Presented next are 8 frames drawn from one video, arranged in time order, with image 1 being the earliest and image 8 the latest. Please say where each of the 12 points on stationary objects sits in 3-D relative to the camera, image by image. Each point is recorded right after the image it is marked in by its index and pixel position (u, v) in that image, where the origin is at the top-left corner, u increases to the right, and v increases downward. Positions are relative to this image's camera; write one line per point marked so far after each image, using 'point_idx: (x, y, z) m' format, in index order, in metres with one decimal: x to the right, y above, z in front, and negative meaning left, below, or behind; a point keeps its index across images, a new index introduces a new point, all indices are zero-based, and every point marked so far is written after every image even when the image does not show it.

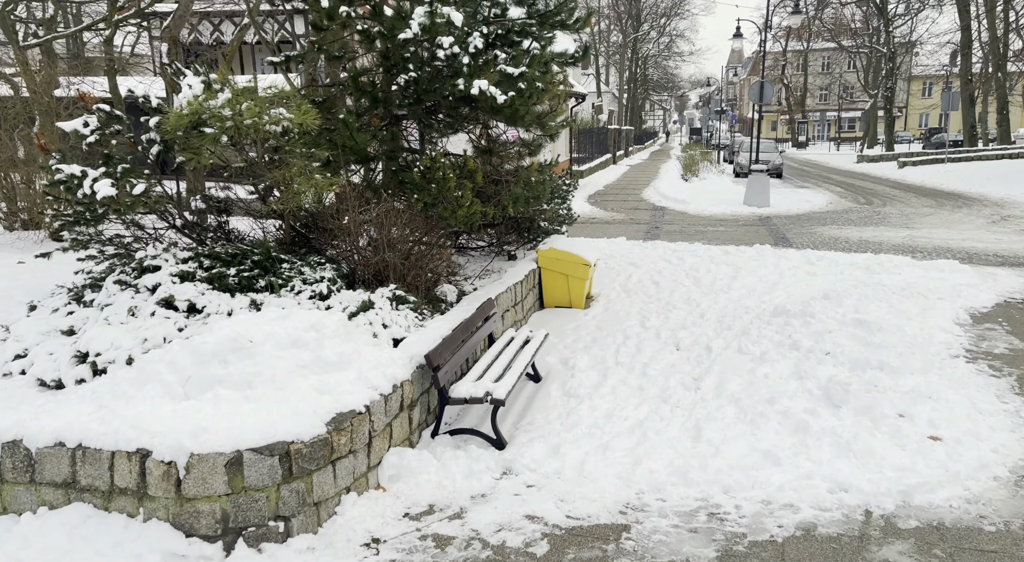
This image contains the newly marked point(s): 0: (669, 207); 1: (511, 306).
0: (+3.9, +1.8, +18.0) m
1: (0.0, -0.2, +6.7) m
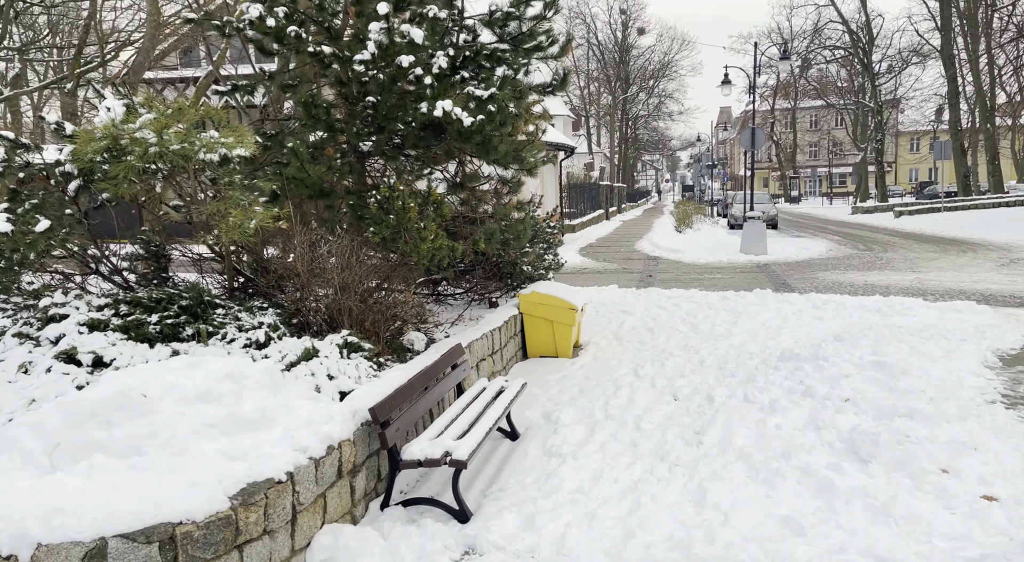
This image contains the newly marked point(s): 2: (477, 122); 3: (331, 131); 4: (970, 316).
0: (+3.6, +0.6, +17.4) m
1: (-0.2, -0.6, +6.0) m
2: (-0.3, +1.2, +5.4) m
3: (-1.4, +1.1, +5.5) m
4: (+5.5, -0.4, +8.6) m
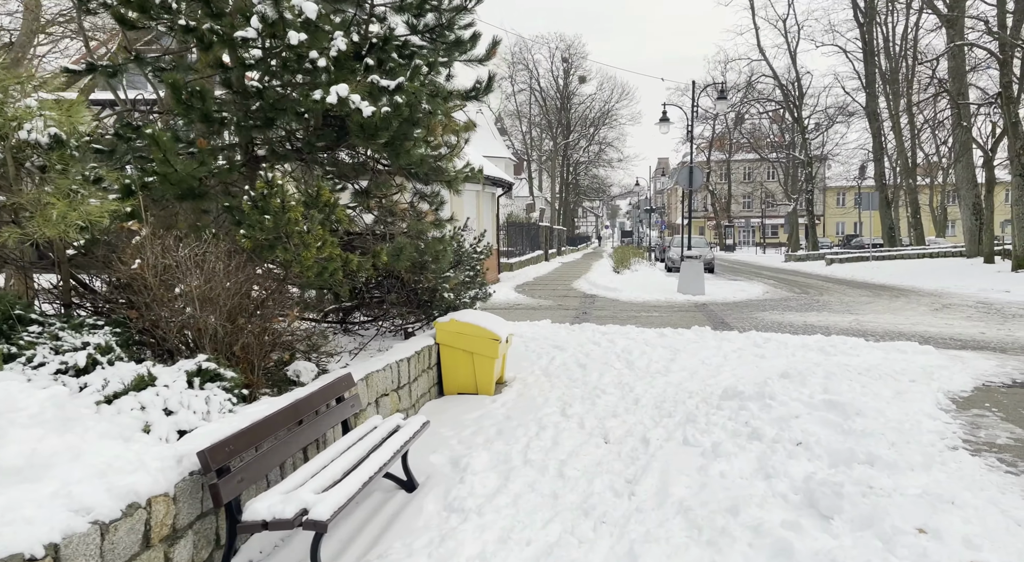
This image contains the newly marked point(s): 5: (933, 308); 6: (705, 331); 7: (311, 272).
0: (+2.0, -0.3, +16.9) m
1: (-0.9, -0.8, +5.1) m
2: (-0.9, +1.1, +4.7) m
3: (-2.0, +1.0, +4.7) m
4: (+4.6, -0.9, +8.2) m
5: (+8.6, -0.5, +14.7) m
6: (+2.8, -0.7, +10.5) m
7: (-1.2, +0.1, +4.3) m
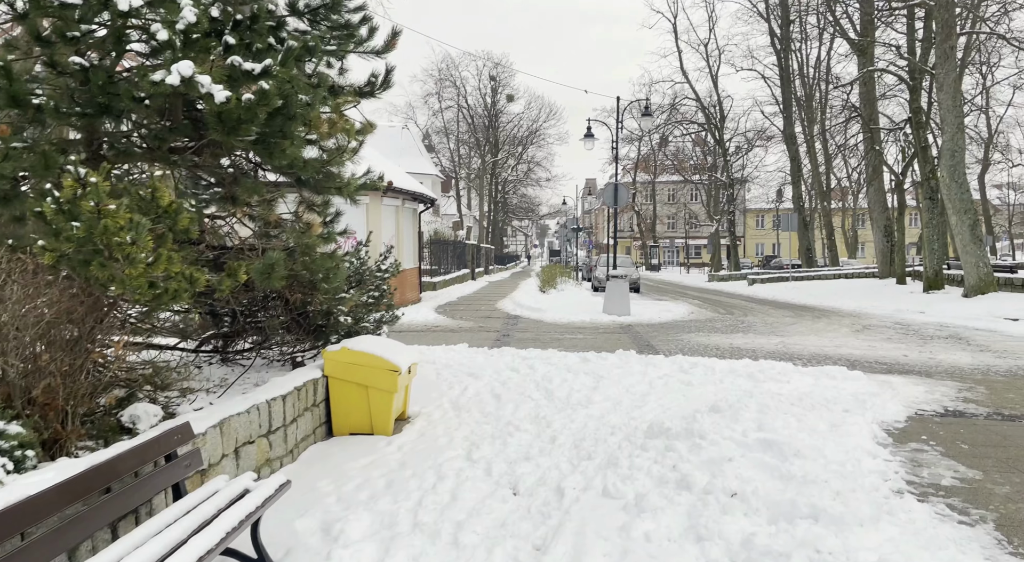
0: (+0.3, -0.8, +16.3) m
1: (-1.5, -0.9, +4.3) m
2: (-1.4, +0.9, +3.9) m
3: (-2.6, +0.9, +3.7) m
4: (+3.6, -1.1, +7.9) m
5: (+7.0, -1.0, +14.7) m
6: (+1.6, -1.0, +10.0) m
7: (-1.8, -0.1, +3.5) m
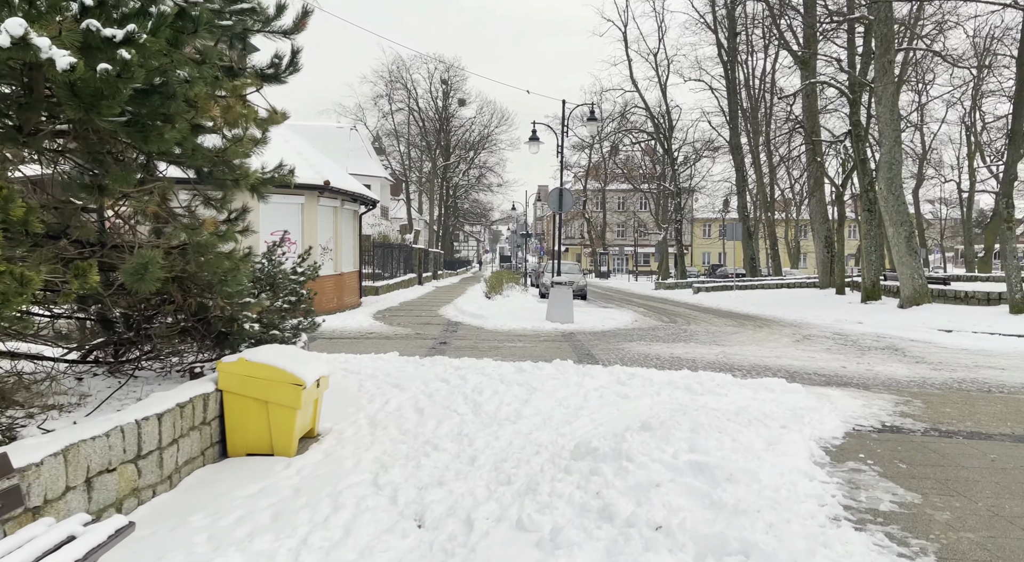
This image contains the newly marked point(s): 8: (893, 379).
0: (-1.0, -0.9, +15.8) m
1: (-2.0, -0.9, +3.7) m
2: (-1.9, +0.9, +3.3) m
3: (-3.0, +0.9, +3.1) m
4: (+2.8, -1.2, +7.6) m
5: (+5.7, -1.2, +14.7) m
6: (+0.7, -1.1, +9.6) m
7: (-2.2, -0.1, +2.9) m
8: (+5.1, -1.3, +9.8) m
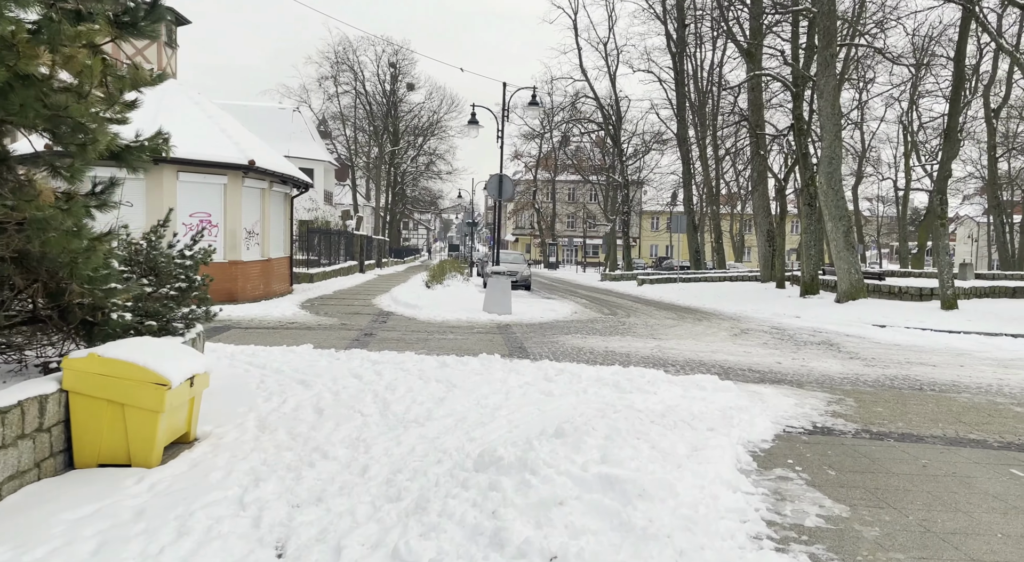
0: (-2.4, -0.7, +15.1) m
1: (-2.5, -0.8, +3.0) m
2: (-2.4, +1.0, +2.6) m
3: (-3.5, +1.0, +2.4) m
4: (+2.0, -1.2, +7.3) m
5: (+4.4, -1.0, +14.6) m
6: (-0.2, -1.0, +9.1) m
7: (-2.7, 0.0, +2.2) m
8: (+4.2, -1.3, +9.6) m
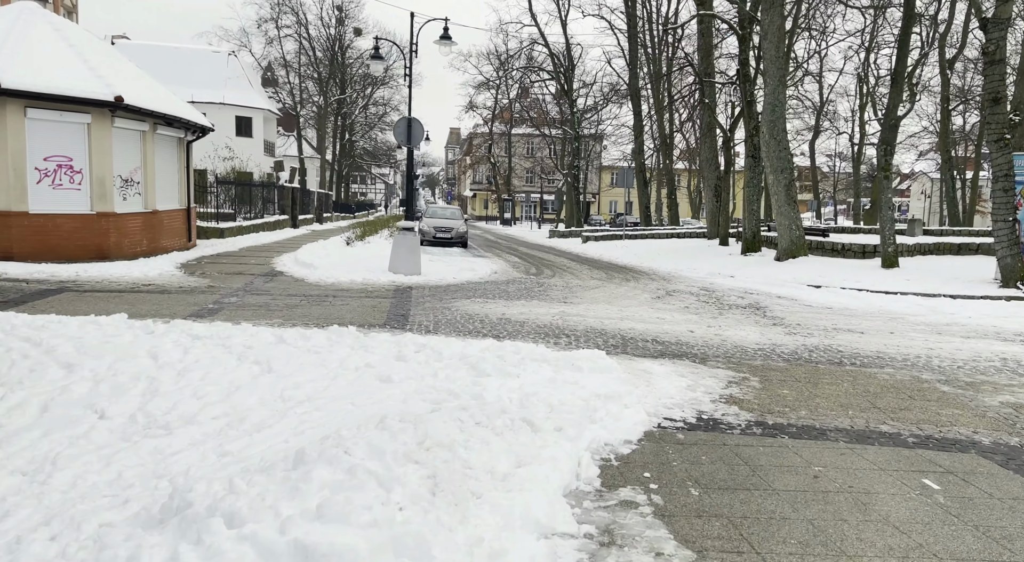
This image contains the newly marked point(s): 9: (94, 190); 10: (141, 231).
0: (-4.2, +0.2, +13.6) m
1: (-3.7, -0.8, +1.5) m
2: (-3.5, +1.0, +1.1) m
3: (-4.6, +1.0, +0.7) m
4: (+0.6, -0.8, +6.0) m
5: (+2.7, -0.2, +13.4) m
6: (-1.7, -0.5, +7.7) m
7: (-3.8, 0.0, +0.6) m
8: (+2.6, -0.8, +8.4) m
9: (-8.0, +1.8, +14.0) m
10: (-7.8, +1.0, +15.3) m
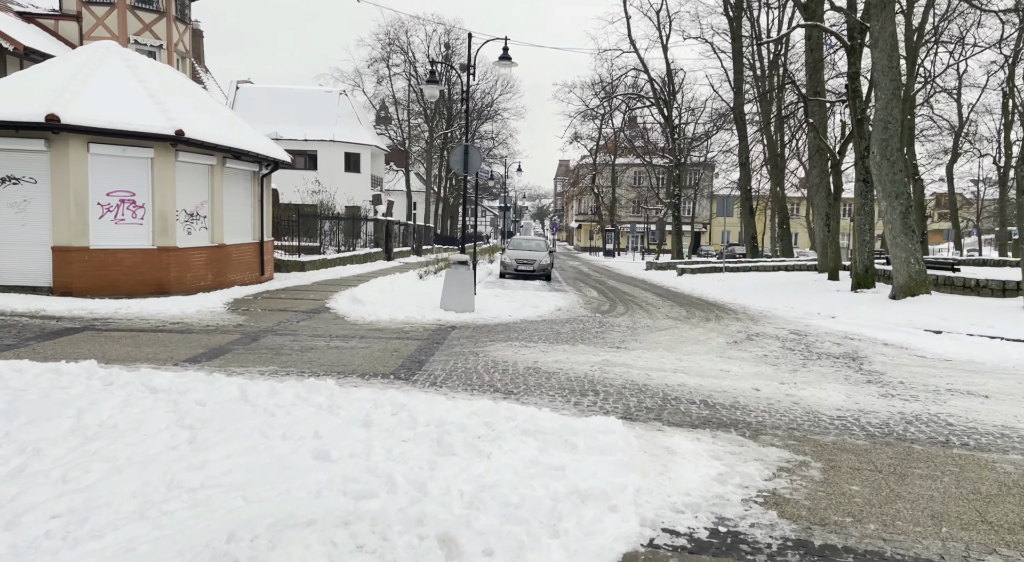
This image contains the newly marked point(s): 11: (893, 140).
0: (-3.2, -0.5, +12.9) m
1: (-4.6, -0.9, +0.9) m
2: (-4.5, +0.9, +0.5) m
3: (-5.6, +0.9, +0.3) m
4: (+0.4, -1.2, +4.7) m
5: (+3.6, -0.9, +11.6) m
6: (-1.6, -1.0, +6.7) m
7: (-4.8, -0.1, +0.1) m
8: (+2.8, -1.2, +6.7) m
9: (-6.9, +1.1, +13.9) m
10: (-6.5, +0.3, +15.2) m
11: (+8.3, +3.1, +15.9) m
